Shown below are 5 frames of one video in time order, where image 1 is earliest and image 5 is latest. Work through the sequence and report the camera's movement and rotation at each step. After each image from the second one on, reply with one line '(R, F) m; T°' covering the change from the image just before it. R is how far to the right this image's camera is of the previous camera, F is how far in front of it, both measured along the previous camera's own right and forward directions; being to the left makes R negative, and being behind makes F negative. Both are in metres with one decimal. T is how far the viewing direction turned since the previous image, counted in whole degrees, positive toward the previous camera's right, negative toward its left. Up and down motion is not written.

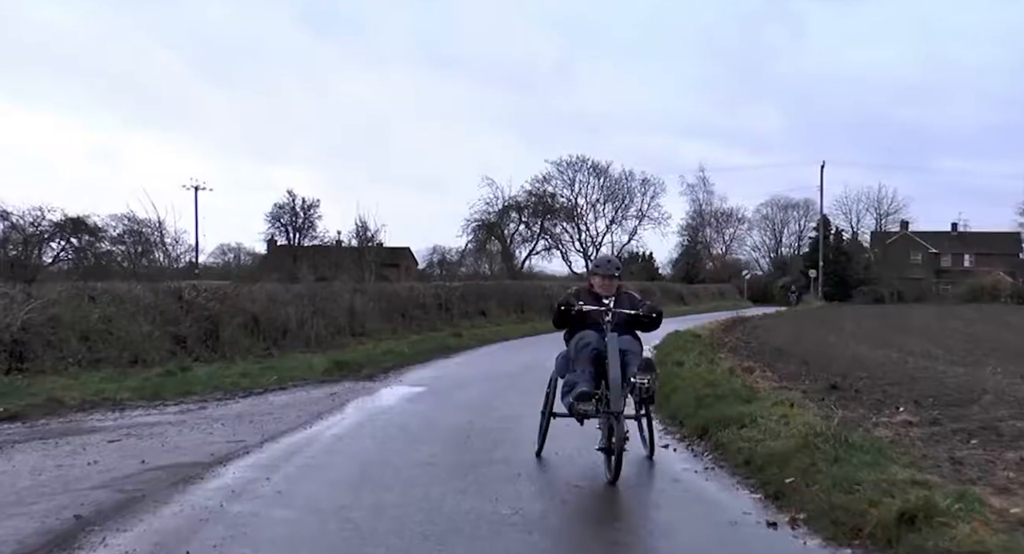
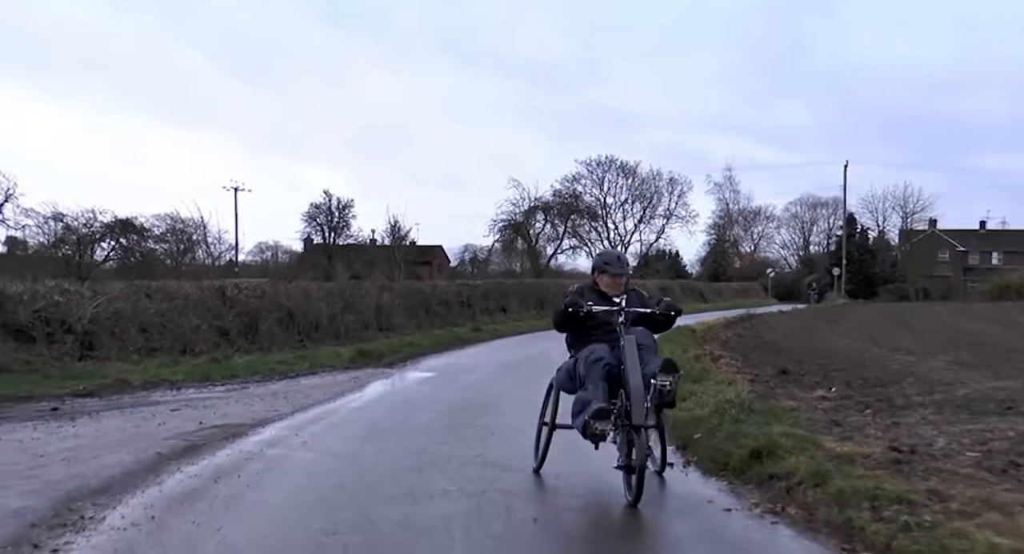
(+0.7, -2.3) m; -2°
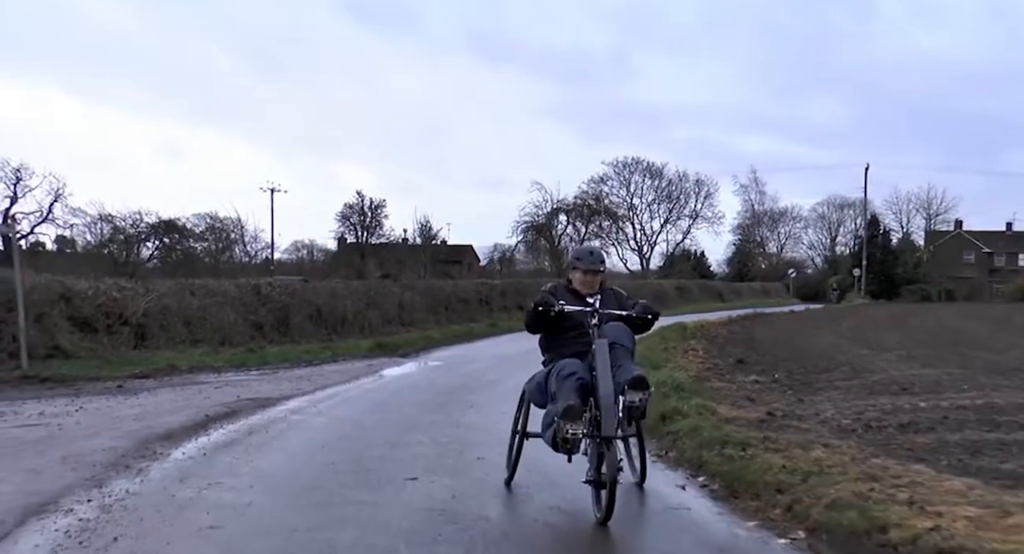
(+0.8, -2.4) m; -2°
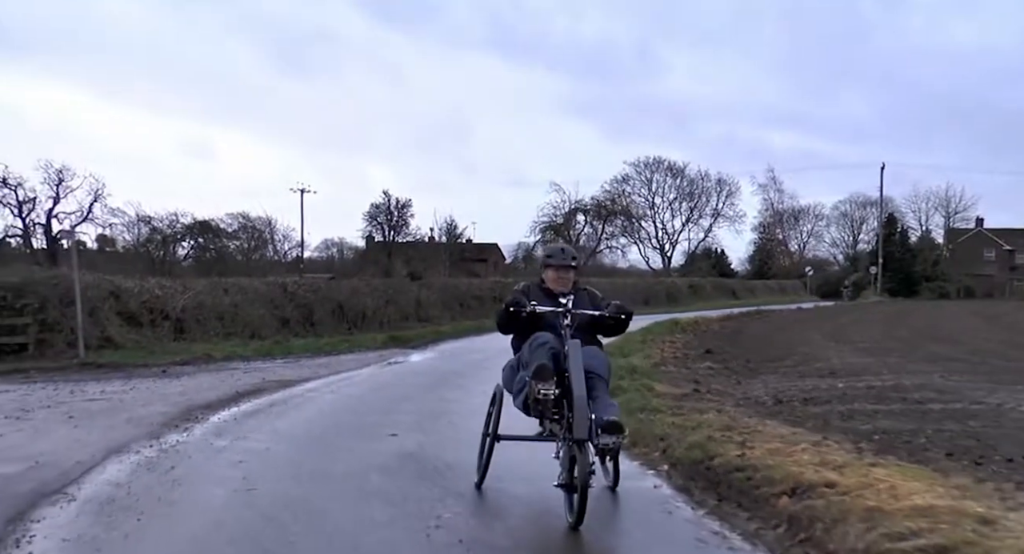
(+0.8, -2.3) m; -2°
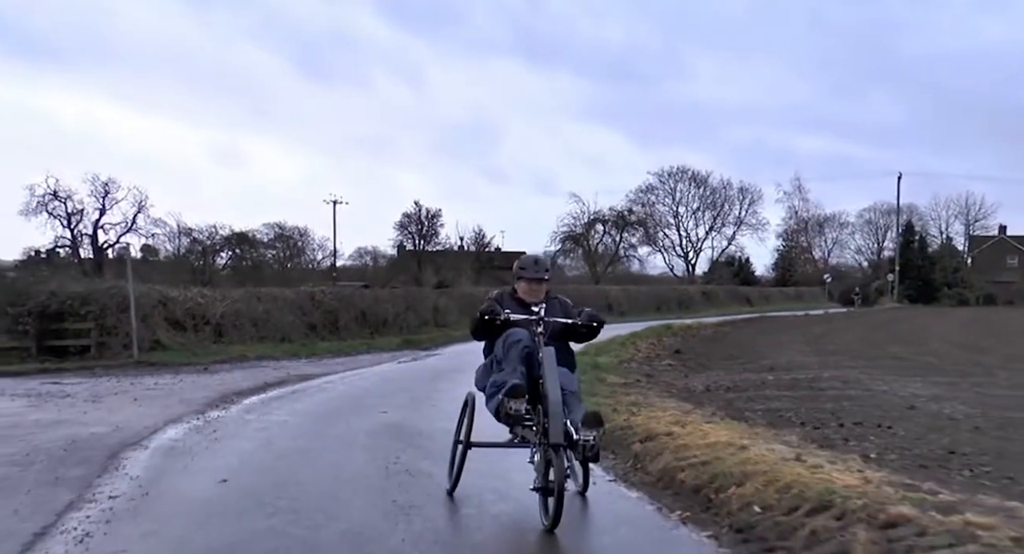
(+1.0, -2.8) m; -2°
